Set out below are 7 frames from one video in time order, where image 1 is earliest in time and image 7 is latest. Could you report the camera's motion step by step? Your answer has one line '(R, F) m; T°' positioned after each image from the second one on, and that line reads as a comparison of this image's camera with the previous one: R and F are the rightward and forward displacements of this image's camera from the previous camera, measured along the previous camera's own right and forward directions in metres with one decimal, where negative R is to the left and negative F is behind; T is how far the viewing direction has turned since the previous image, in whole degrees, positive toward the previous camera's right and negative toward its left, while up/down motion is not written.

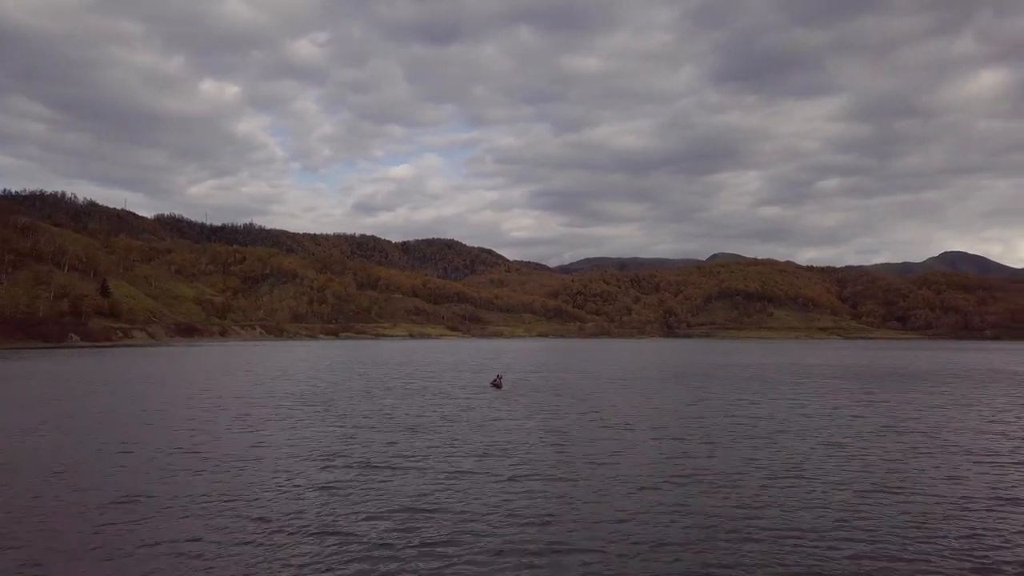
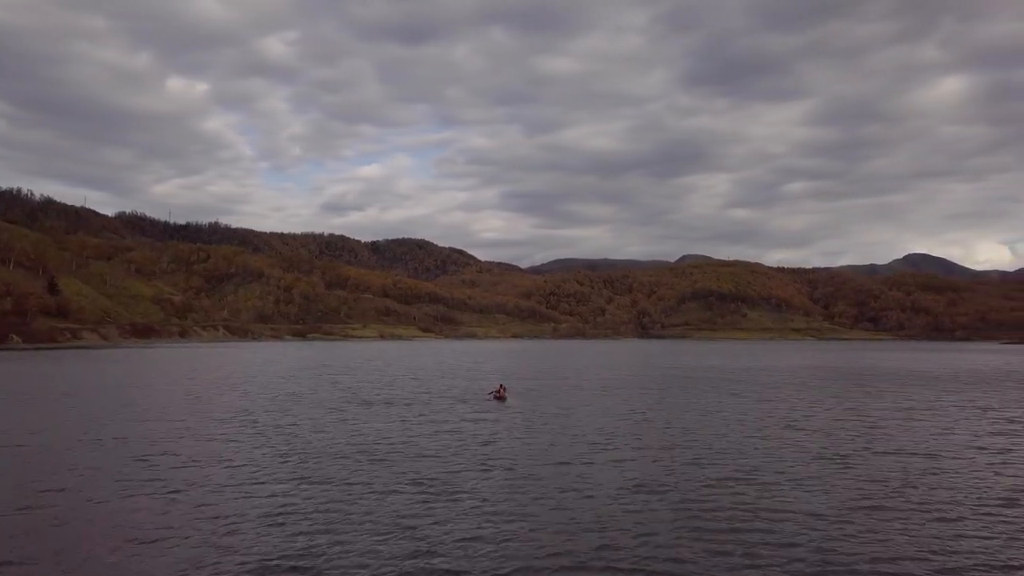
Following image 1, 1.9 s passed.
(-1.2, +5.8) m; +2°
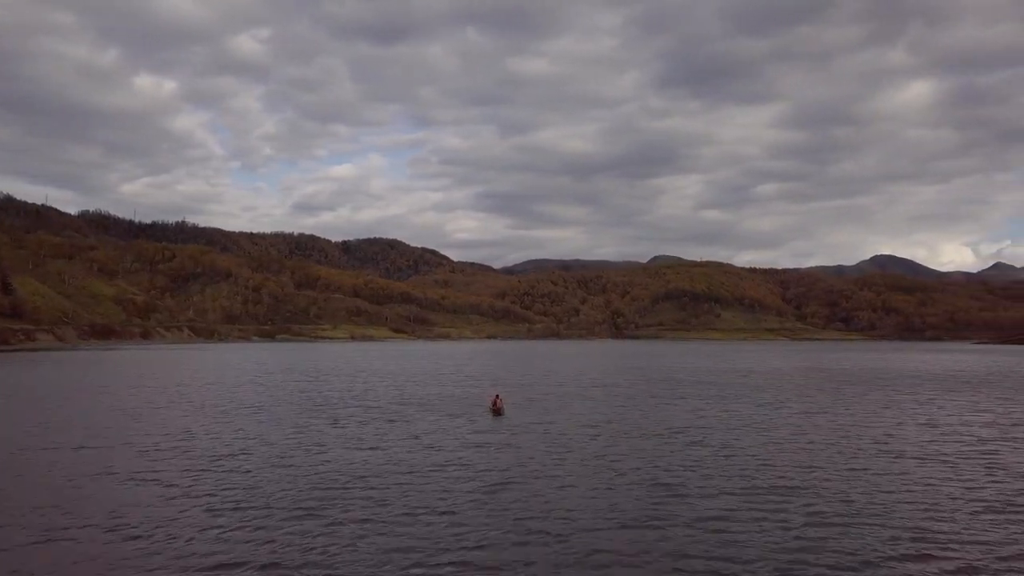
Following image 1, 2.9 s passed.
(-0.6, +3.4) m; +2°
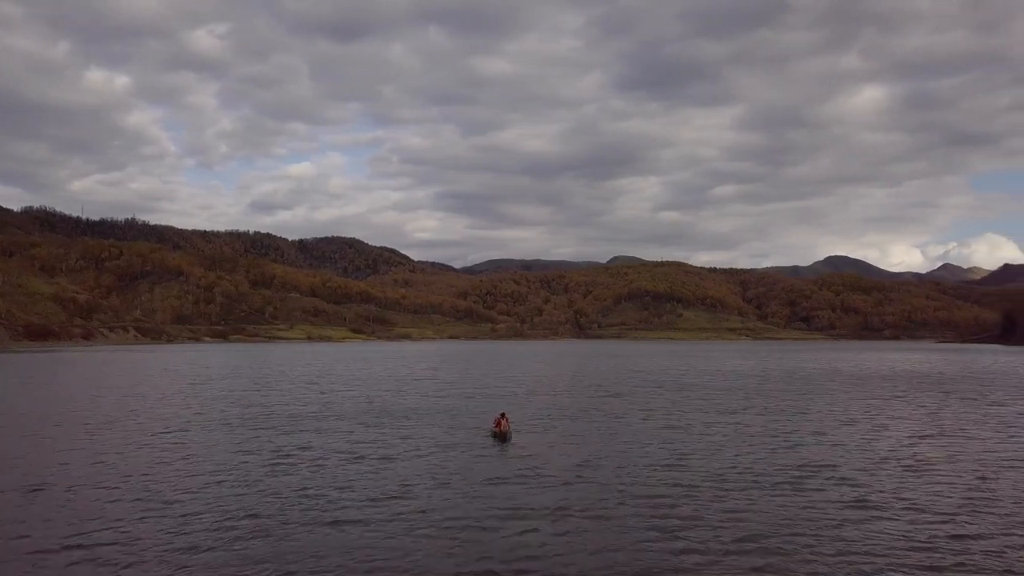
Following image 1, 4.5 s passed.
(-0.9, +5.0) m; +3°
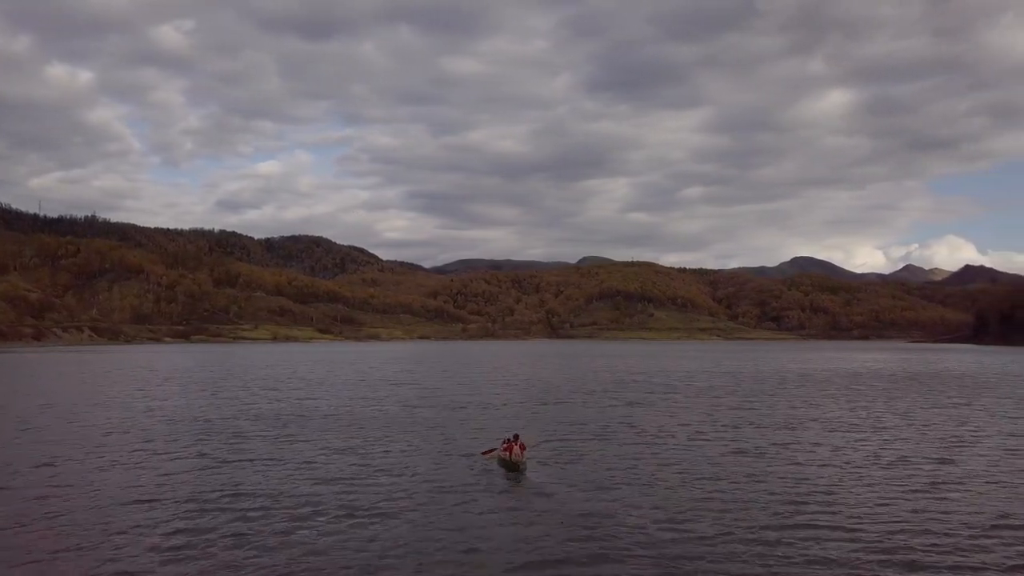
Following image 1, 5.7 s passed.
(-0.6, +3.7) m; +2°
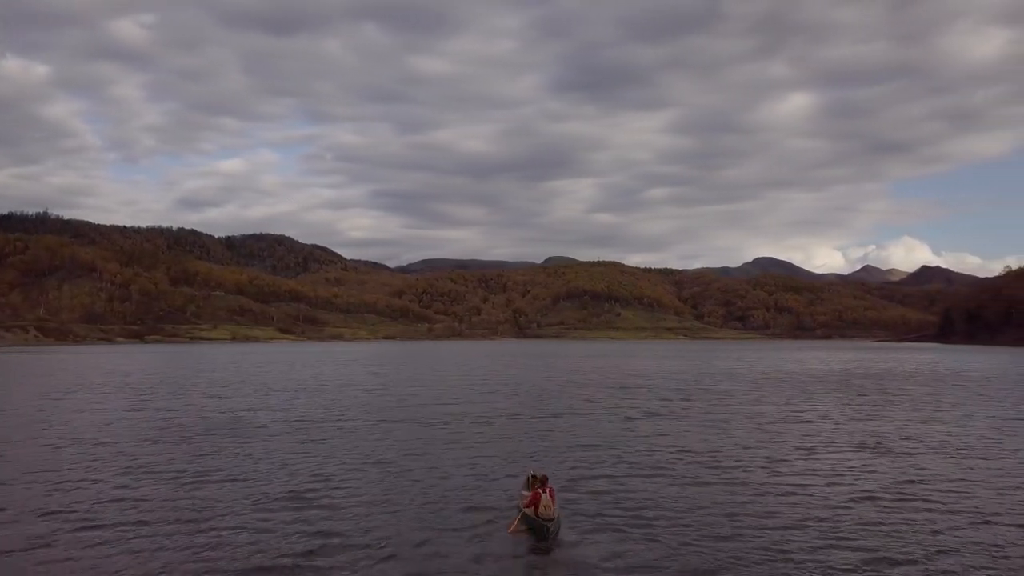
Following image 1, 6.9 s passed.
(-0.6, +3.5) m; +3°
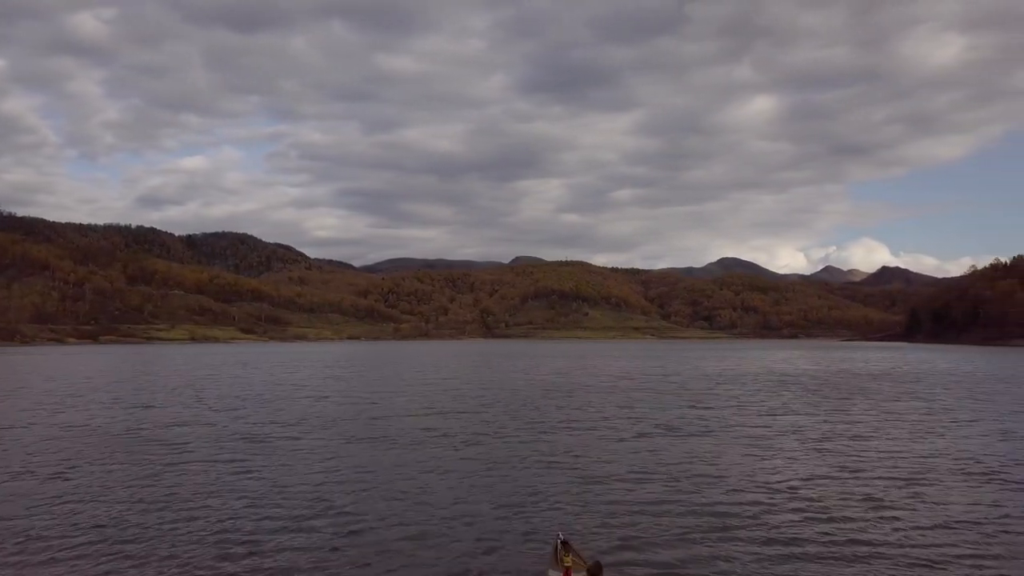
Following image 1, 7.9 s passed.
(-0.4, +2.9) m; +3°
